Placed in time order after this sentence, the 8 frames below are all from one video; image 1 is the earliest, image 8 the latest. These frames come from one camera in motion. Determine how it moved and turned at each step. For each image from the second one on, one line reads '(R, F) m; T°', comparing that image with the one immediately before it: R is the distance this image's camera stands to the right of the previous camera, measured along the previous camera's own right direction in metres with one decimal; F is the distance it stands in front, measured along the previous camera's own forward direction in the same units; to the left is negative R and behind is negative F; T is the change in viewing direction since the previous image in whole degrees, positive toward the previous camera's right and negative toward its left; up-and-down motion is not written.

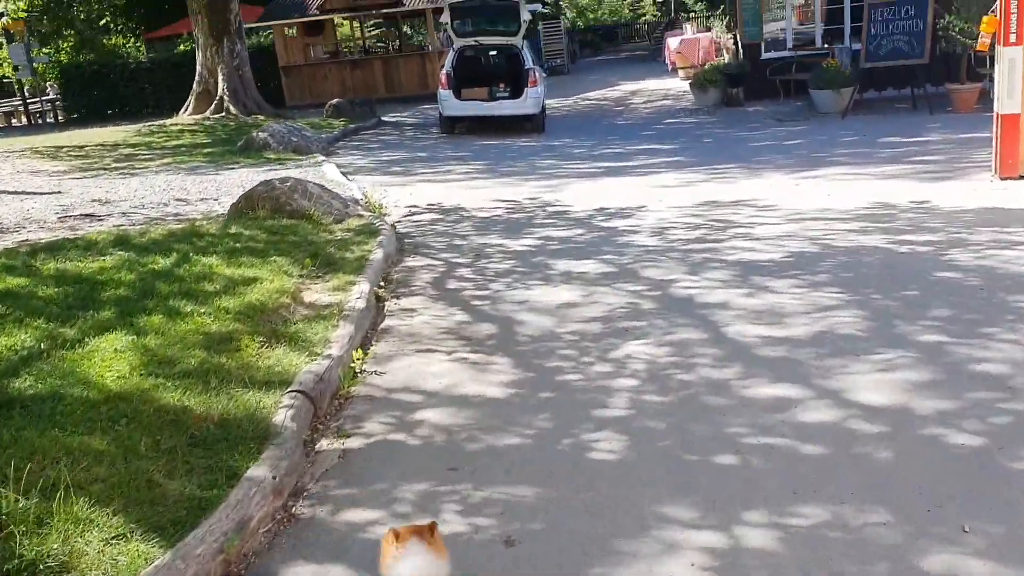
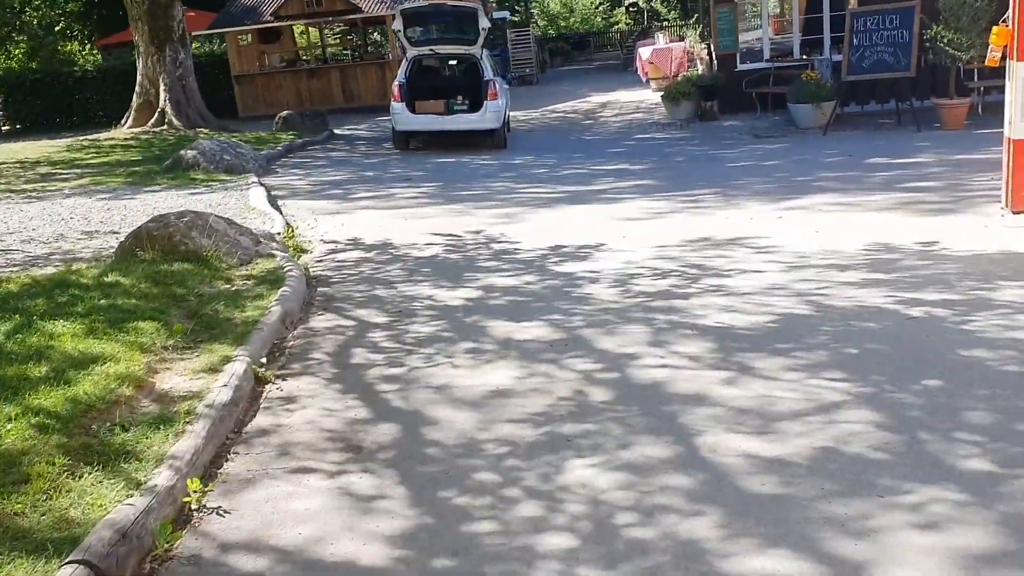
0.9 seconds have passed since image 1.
(+0.3, +1.2) m; +1°
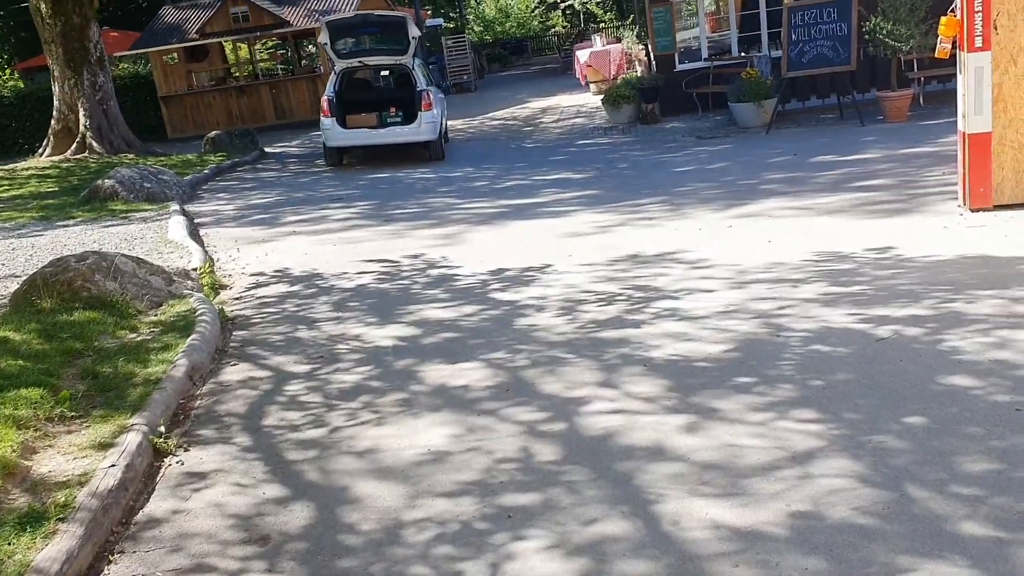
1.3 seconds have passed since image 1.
(+0.1, +0.5) m; +3°
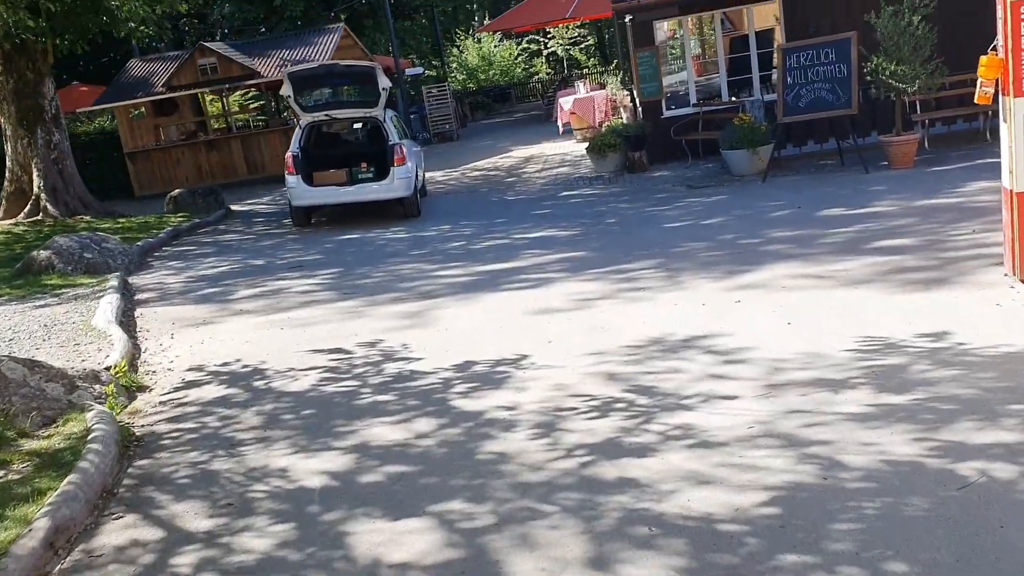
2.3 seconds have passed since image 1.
(+0.1, +1.2) m; +1°
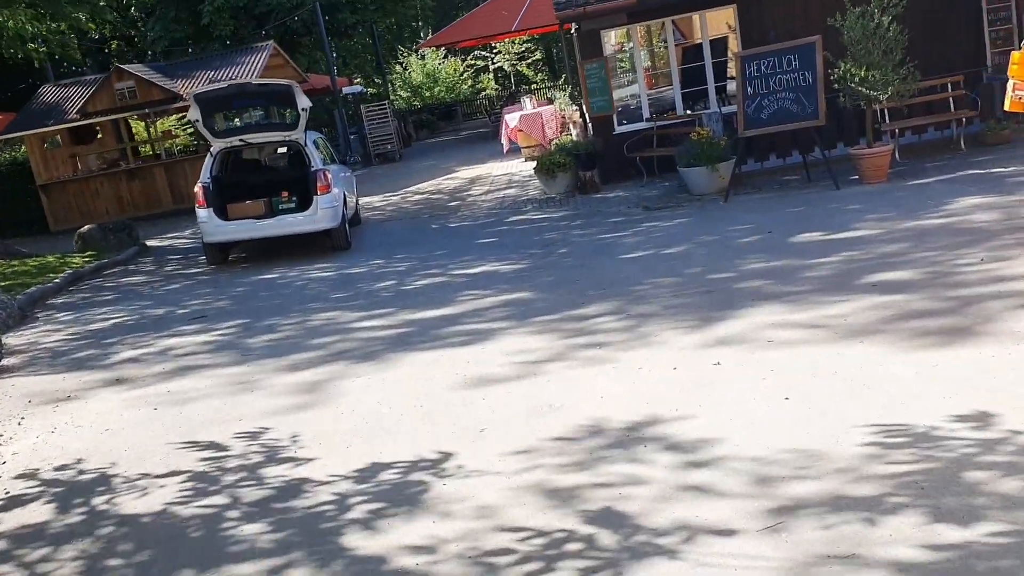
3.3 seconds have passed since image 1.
(+0.2, +1.4) m; +3°
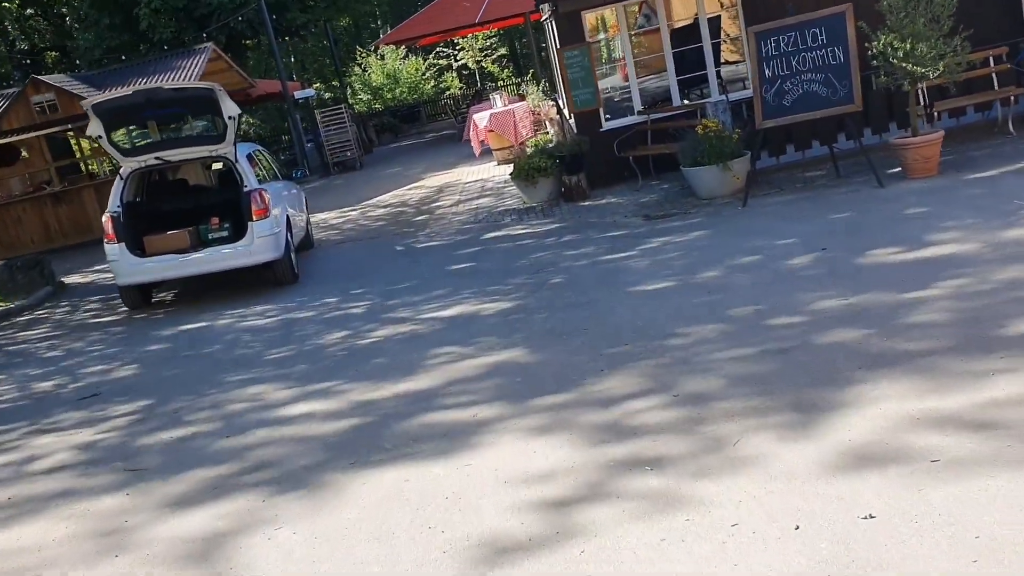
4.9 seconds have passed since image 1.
(-0.1, +2.2) m; +2°
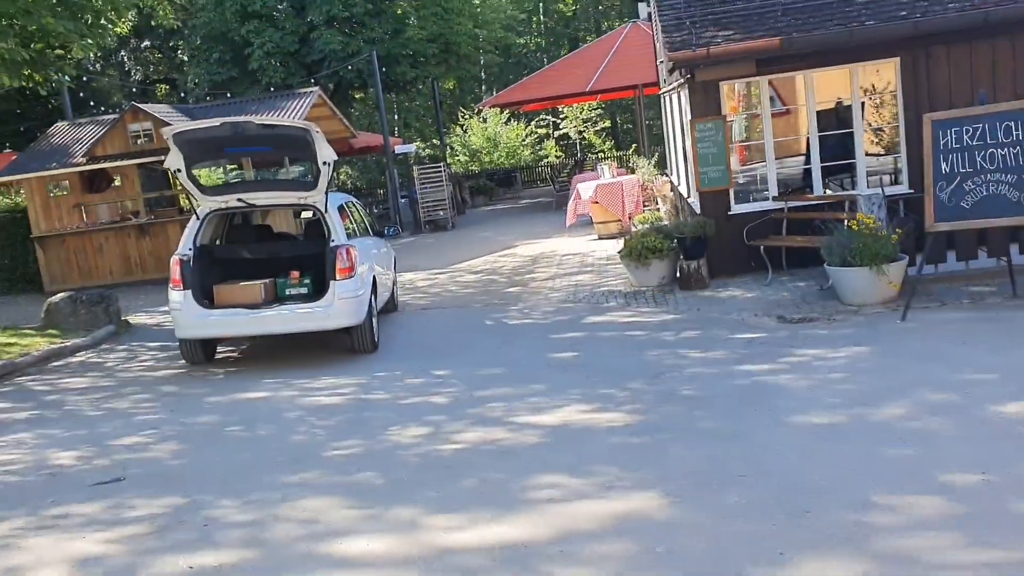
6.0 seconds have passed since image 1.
(-0.4, +1.4) m; -5°
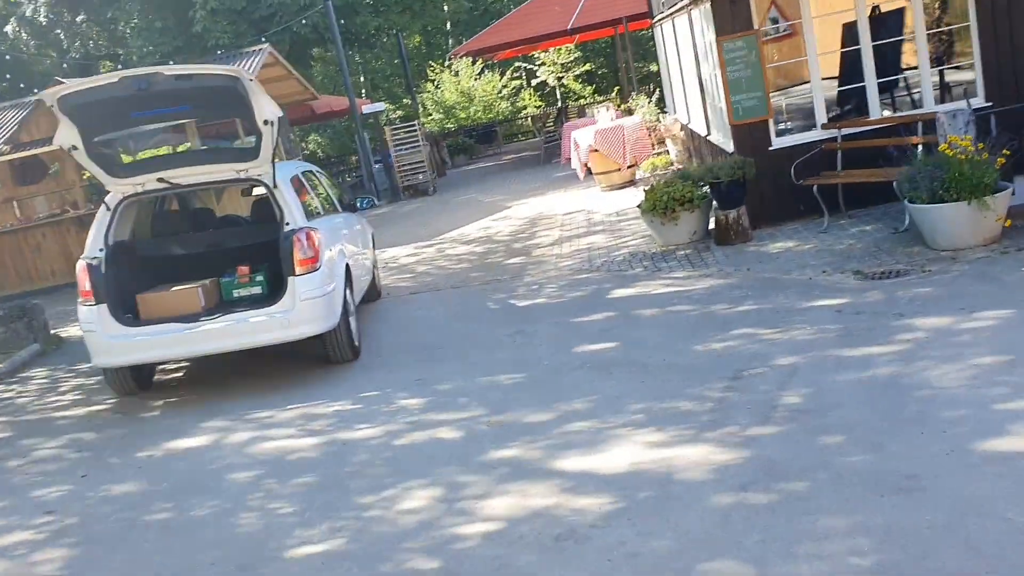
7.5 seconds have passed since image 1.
(-0.2, +2.2) m; +1°
